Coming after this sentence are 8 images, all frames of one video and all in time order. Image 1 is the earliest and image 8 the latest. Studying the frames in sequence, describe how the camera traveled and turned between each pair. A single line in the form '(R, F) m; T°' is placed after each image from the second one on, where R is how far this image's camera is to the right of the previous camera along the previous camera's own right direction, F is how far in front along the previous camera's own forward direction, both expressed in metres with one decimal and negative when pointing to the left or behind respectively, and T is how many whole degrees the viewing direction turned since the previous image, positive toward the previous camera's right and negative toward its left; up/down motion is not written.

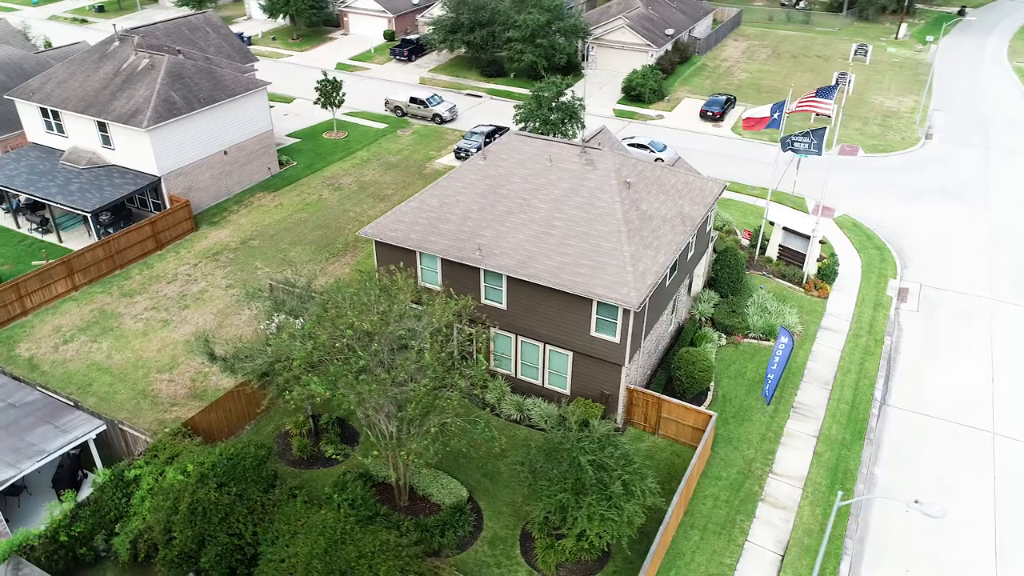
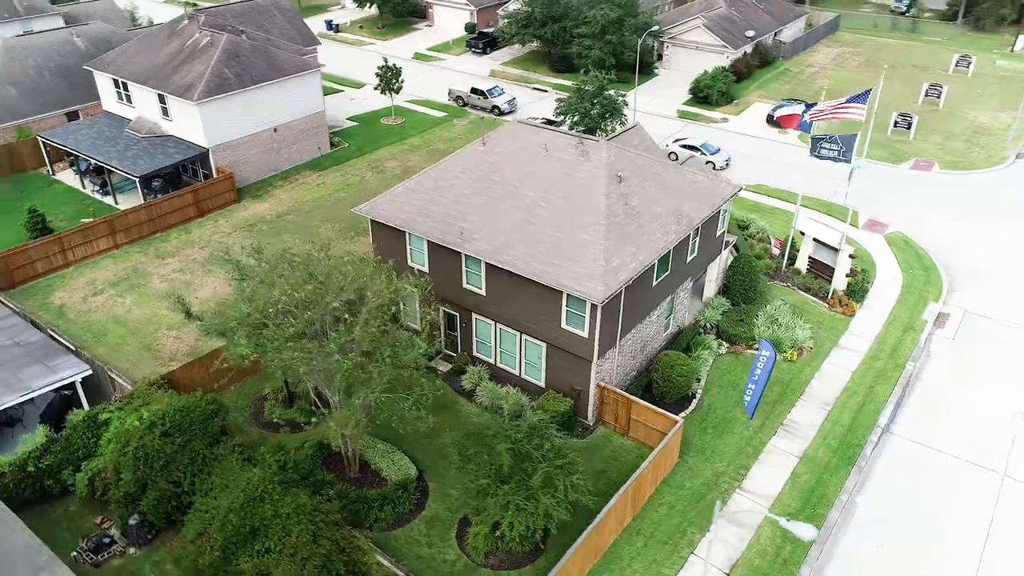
(+3.5, +0.4) m; -8°
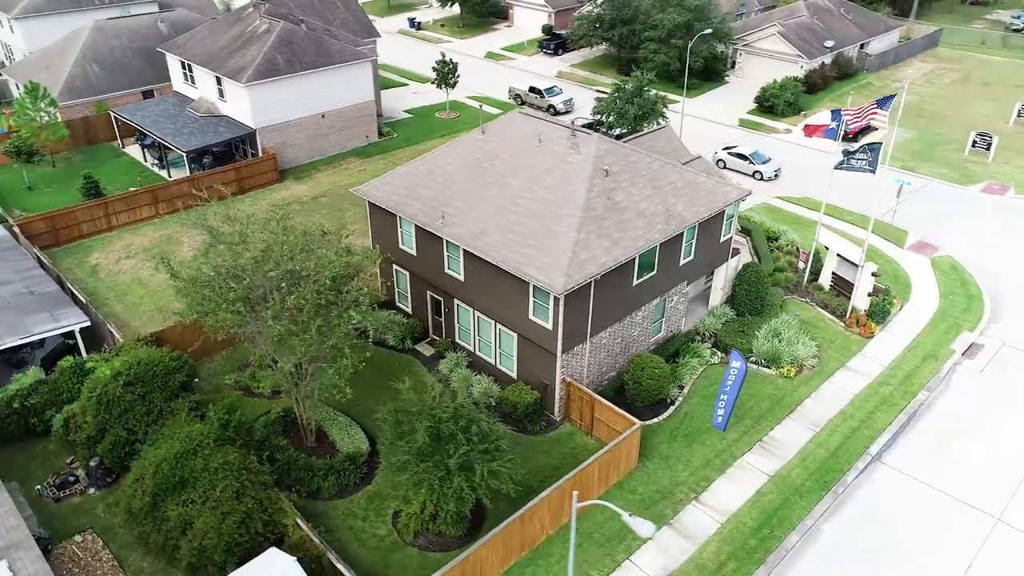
(+3.5, +0.3) m; -7°
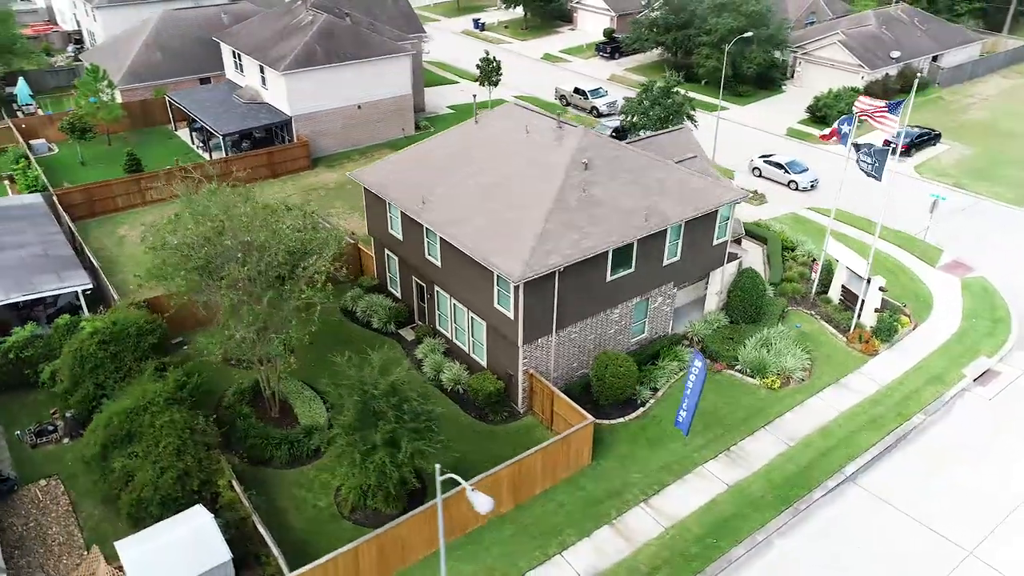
(+3.1, +0.2) m; -6°
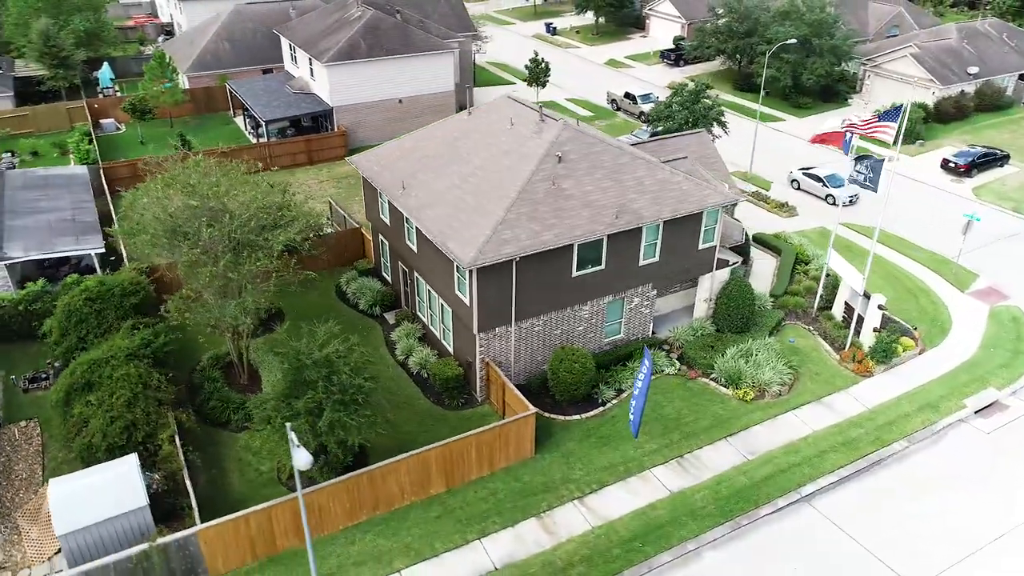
(+3.6, +0.2) m; -7°
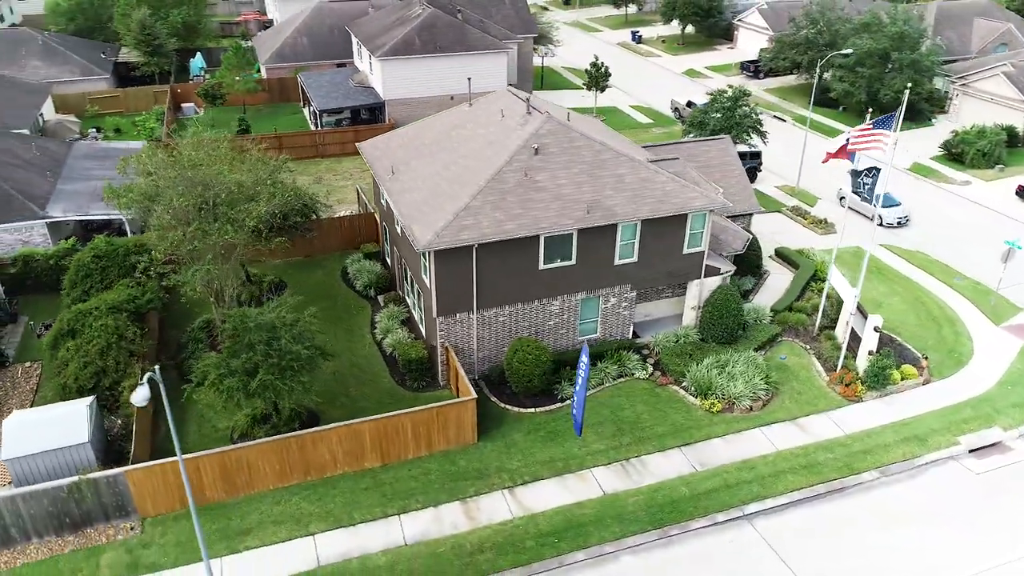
(+3.9, +0.2) m; -8°
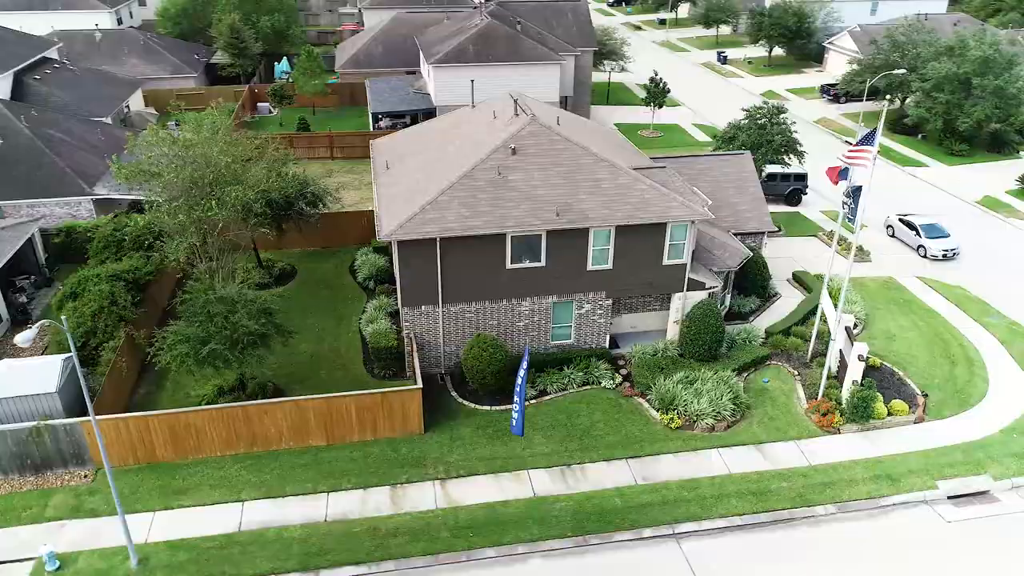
(+3.9, +0.2) m; -8°
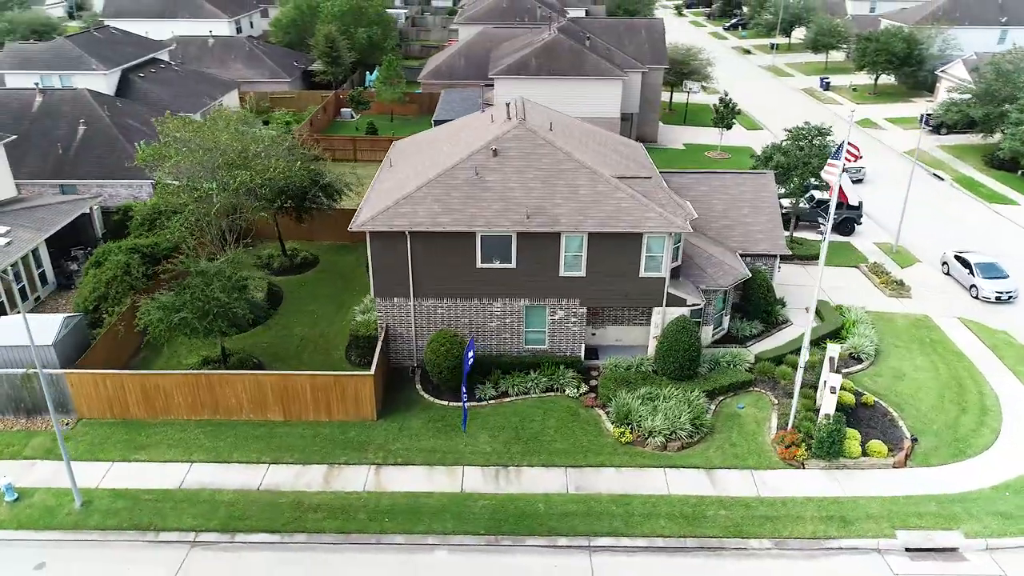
(+4.3, +0.2) m; -9°
